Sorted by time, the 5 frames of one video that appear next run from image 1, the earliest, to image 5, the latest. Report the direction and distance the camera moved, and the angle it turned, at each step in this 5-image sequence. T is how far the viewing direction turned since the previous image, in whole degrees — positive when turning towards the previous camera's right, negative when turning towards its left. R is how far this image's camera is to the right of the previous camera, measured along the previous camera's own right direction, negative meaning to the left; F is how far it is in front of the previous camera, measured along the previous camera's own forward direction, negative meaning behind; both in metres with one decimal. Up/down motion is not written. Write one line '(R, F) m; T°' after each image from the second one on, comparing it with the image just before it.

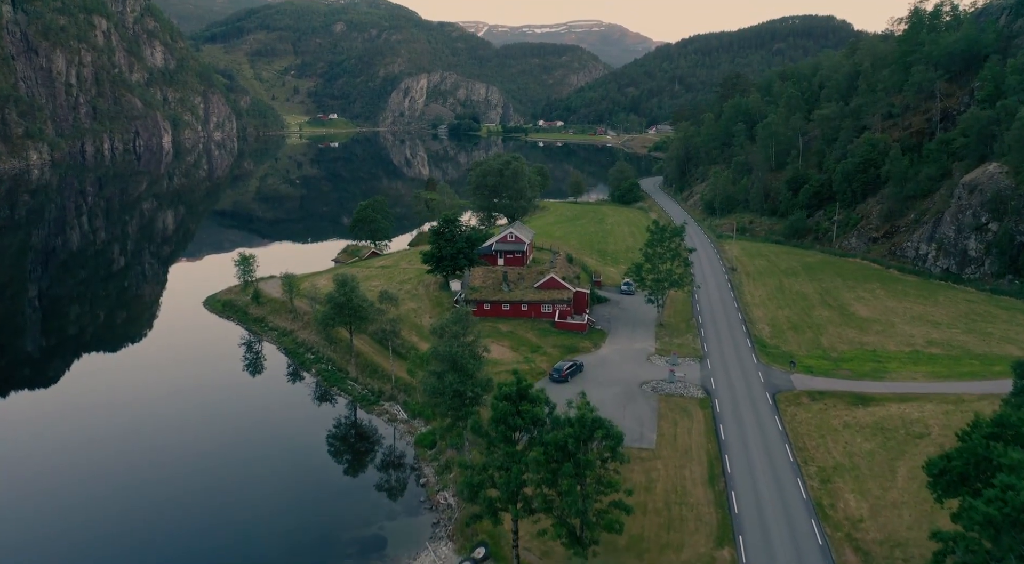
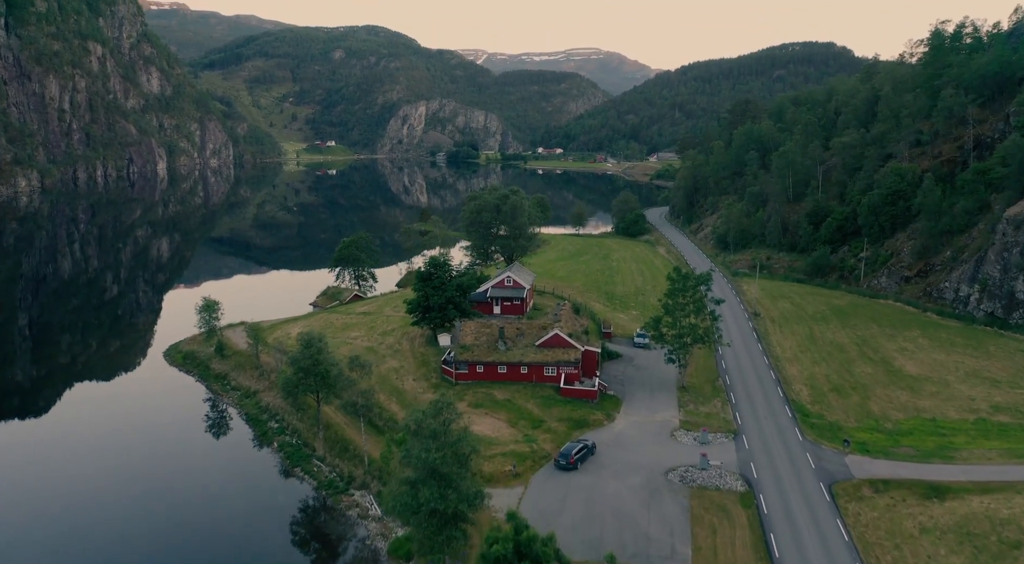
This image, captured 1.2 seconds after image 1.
(+0.1, +7.1) m; 0°
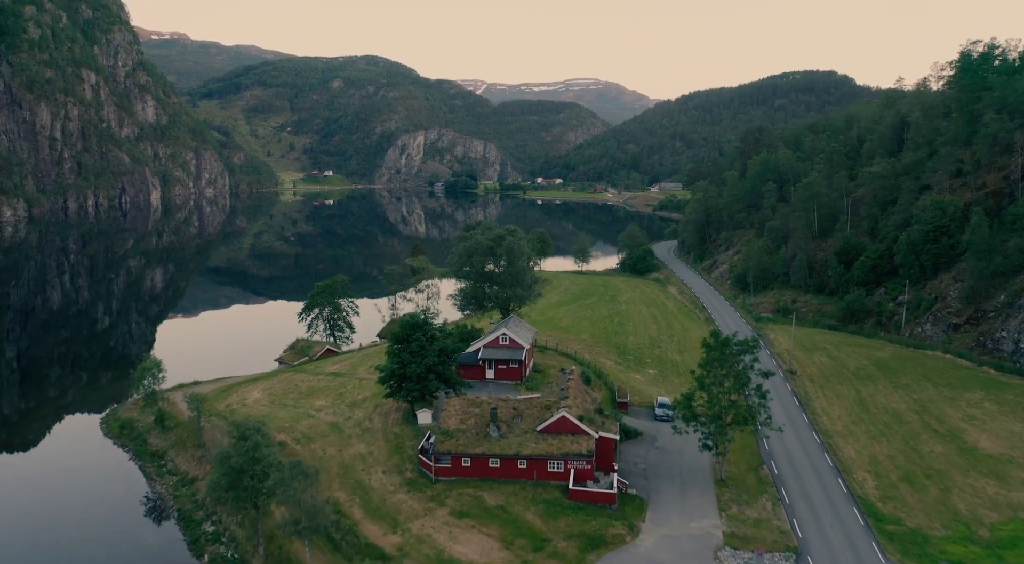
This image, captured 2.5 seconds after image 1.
(+0.2, +8.3) m; 0°
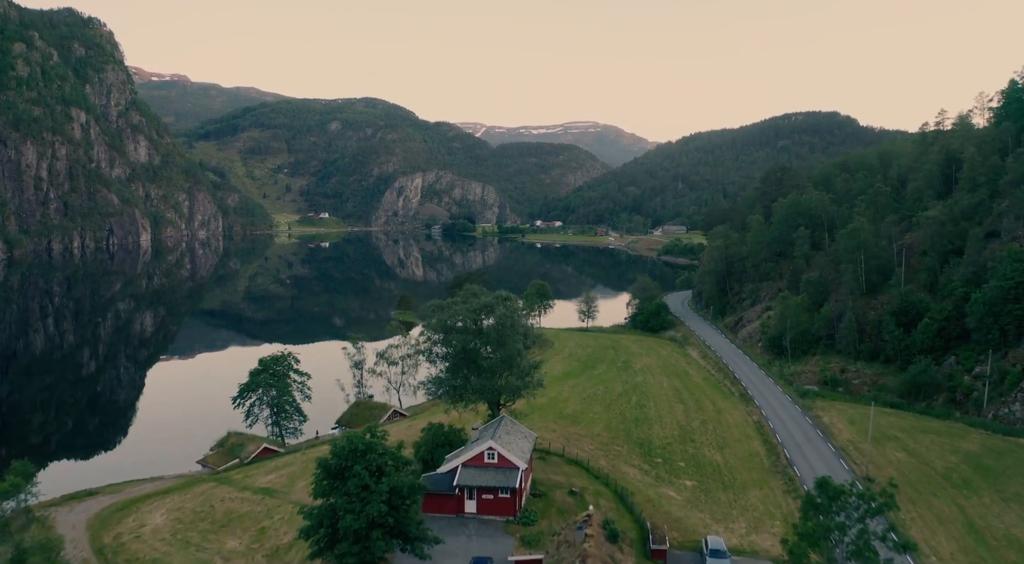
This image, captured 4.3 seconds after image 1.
(+0.4, +11.9) m; 0°
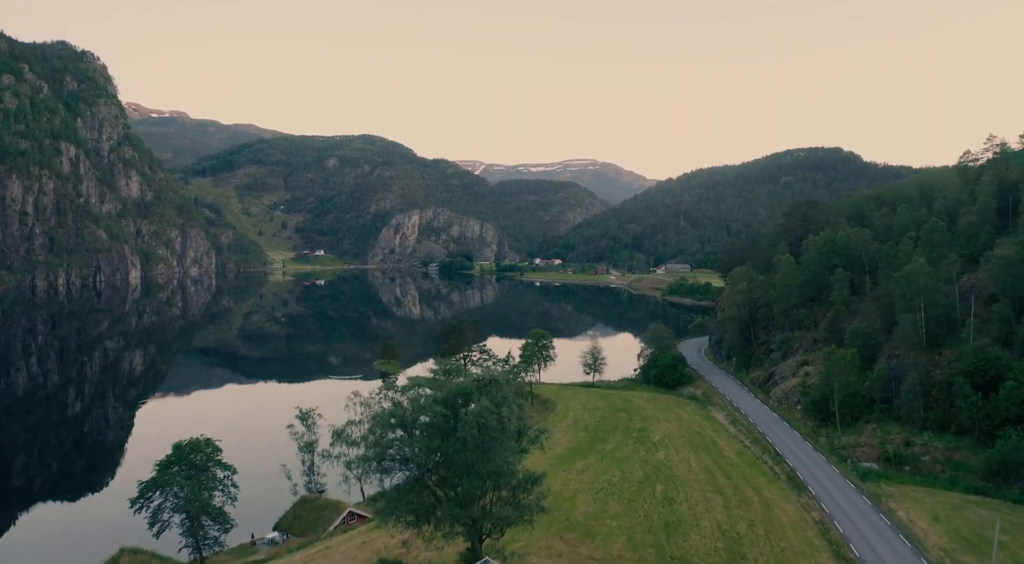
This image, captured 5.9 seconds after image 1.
(+0.4, +10.6) m; 0°
